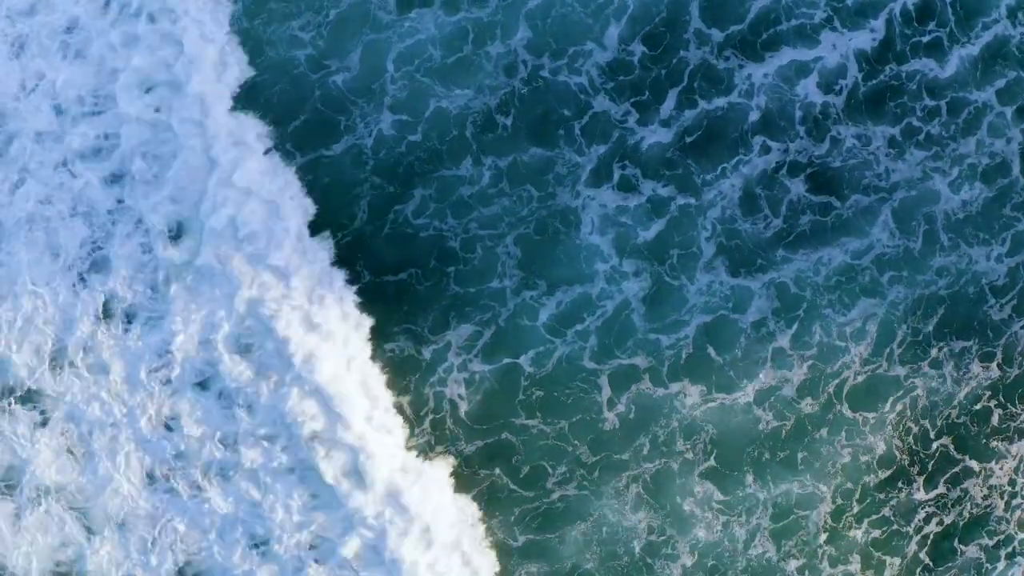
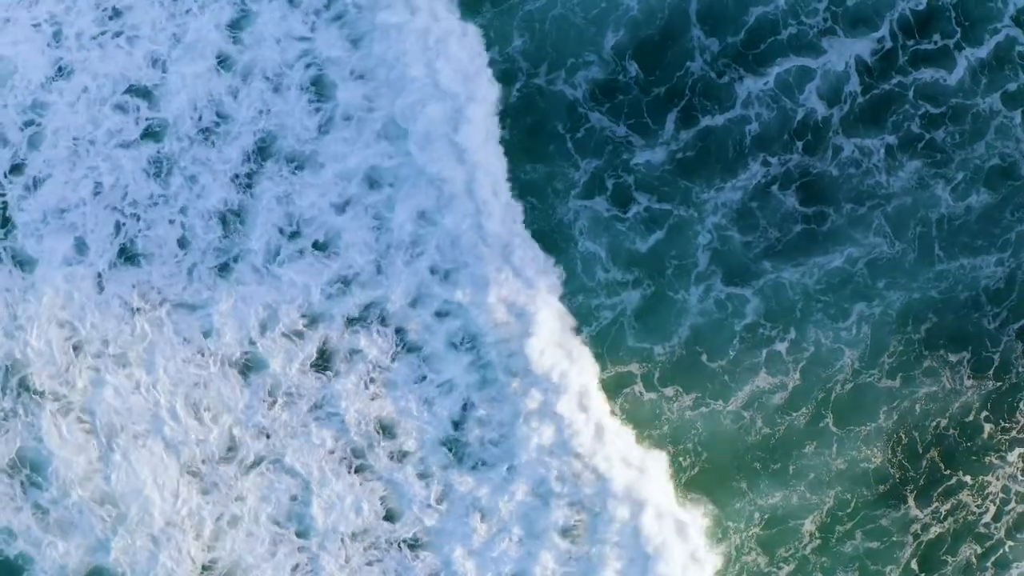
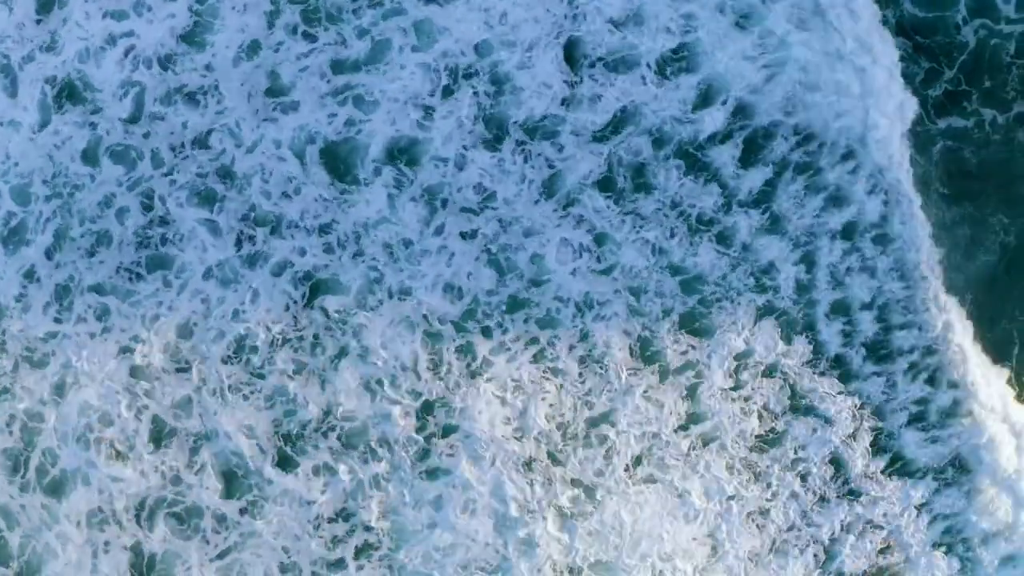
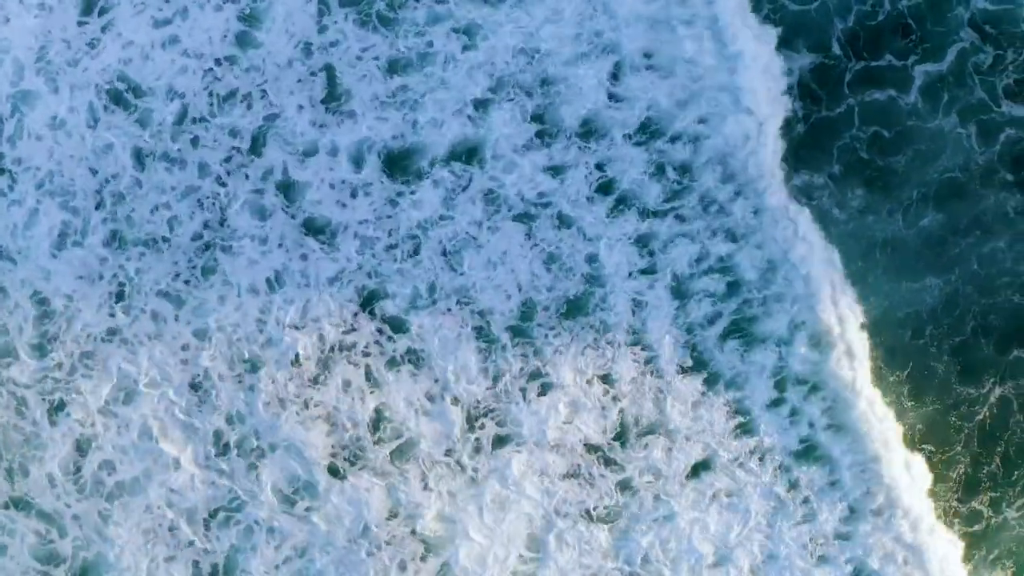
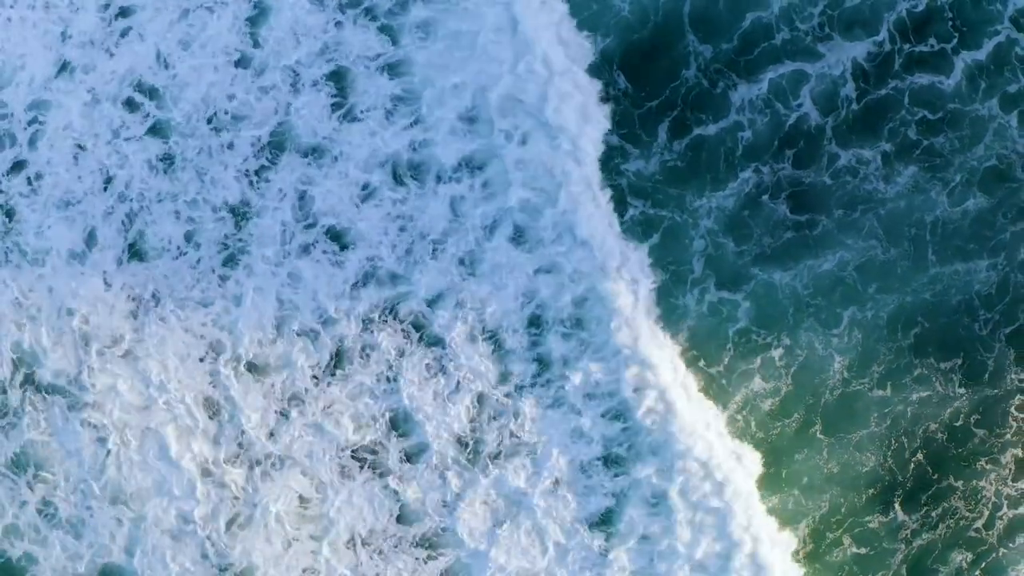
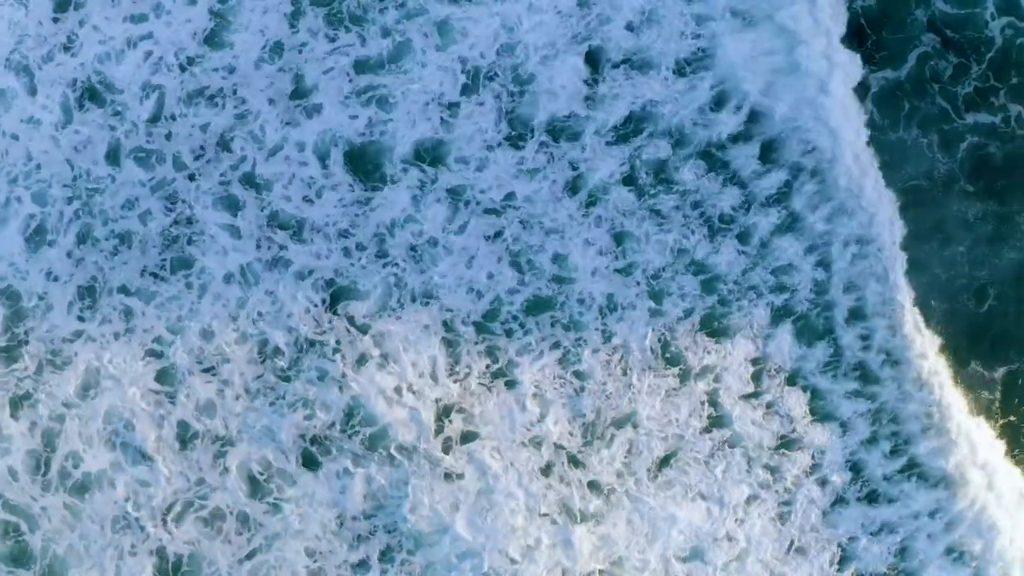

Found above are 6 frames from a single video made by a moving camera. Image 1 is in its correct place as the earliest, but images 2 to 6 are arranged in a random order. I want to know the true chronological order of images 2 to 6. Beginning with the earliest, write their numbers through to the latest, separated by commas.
2, 5, 4, 6, 3
